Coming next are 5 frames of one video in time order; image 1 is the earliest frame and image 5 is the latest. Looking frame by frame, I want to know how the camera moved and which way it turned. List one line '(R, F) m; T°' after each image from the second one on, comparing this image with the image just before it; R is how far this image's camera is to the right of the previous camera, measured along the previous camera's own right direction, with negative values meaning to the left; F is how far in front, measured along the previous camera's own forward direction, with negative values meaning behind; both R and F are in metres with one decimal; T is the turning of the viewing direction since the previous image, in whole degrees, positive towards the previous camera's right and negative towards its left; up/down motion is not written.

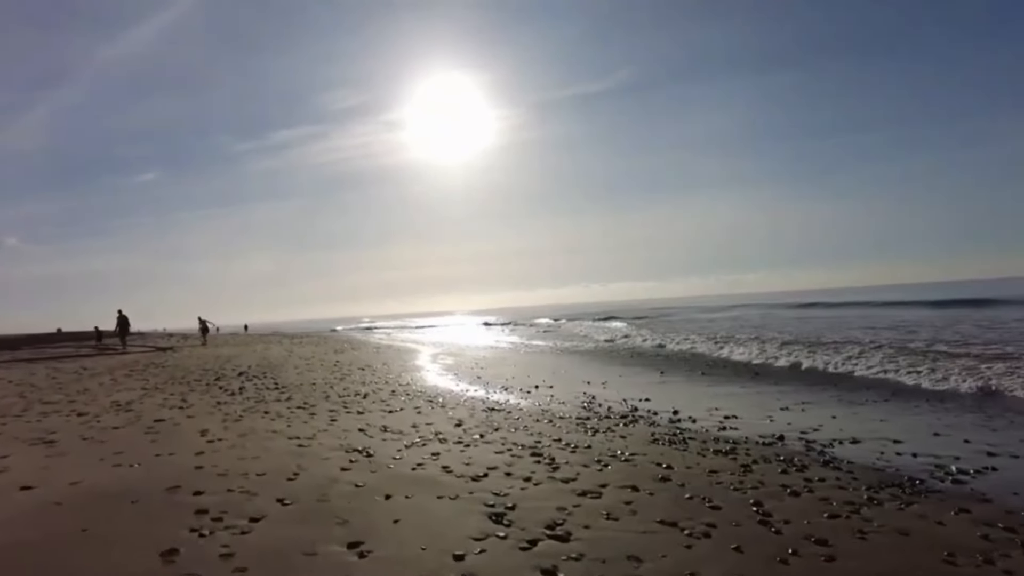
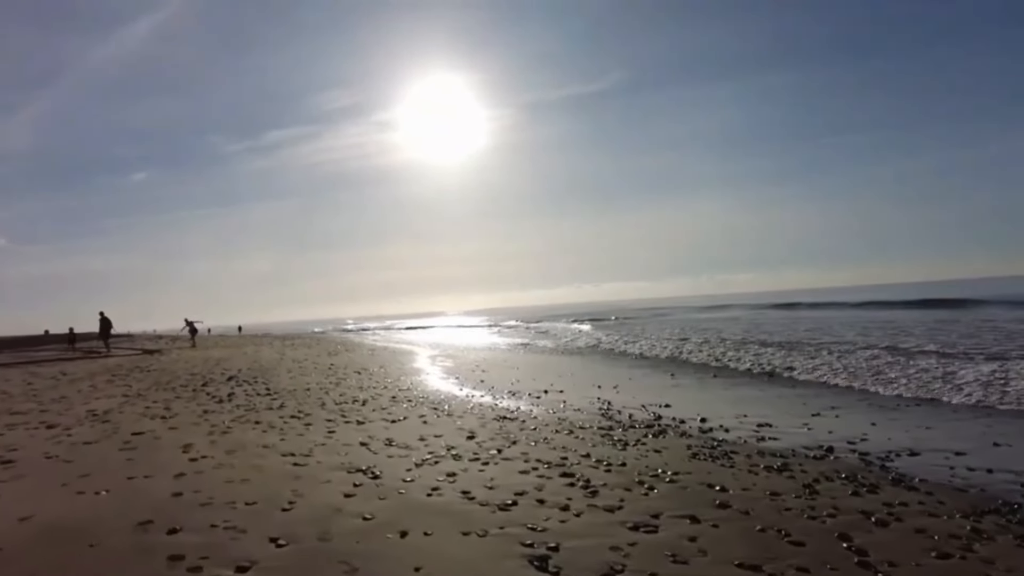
(-0.4, +1.1) m; +1°
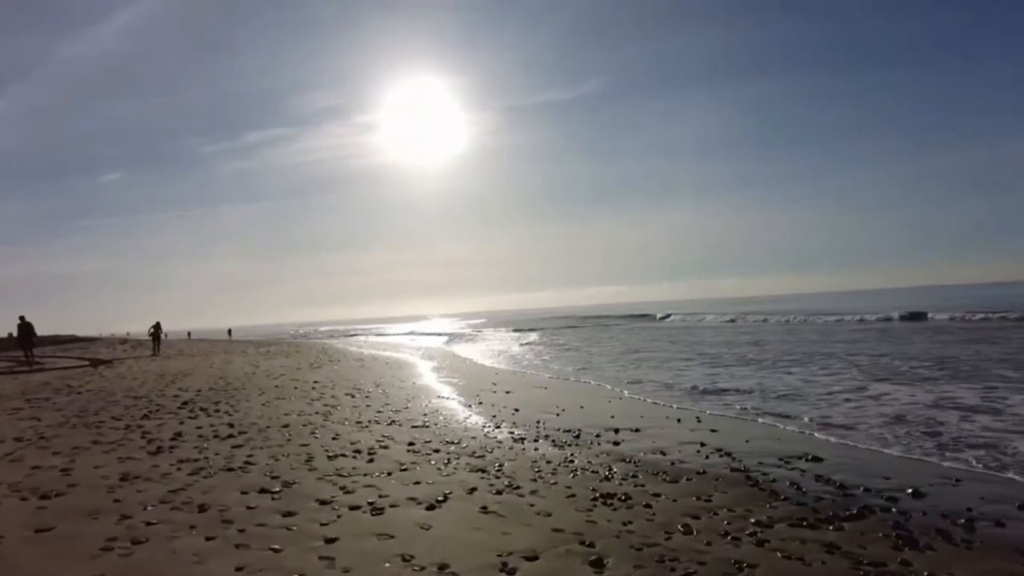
(-1.7, +4.9) m; +2°
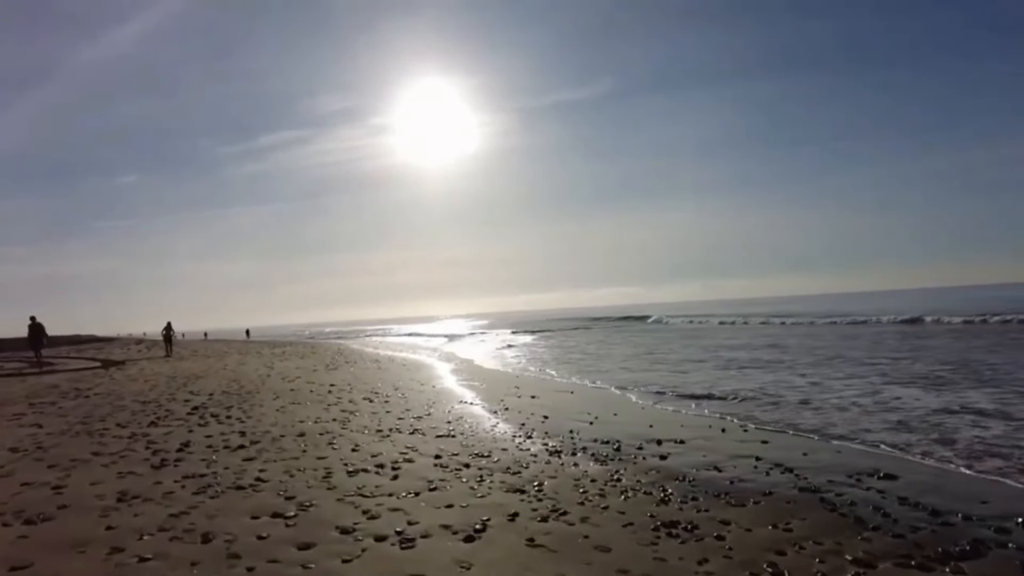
(-0.4, +1.0) m; -1°
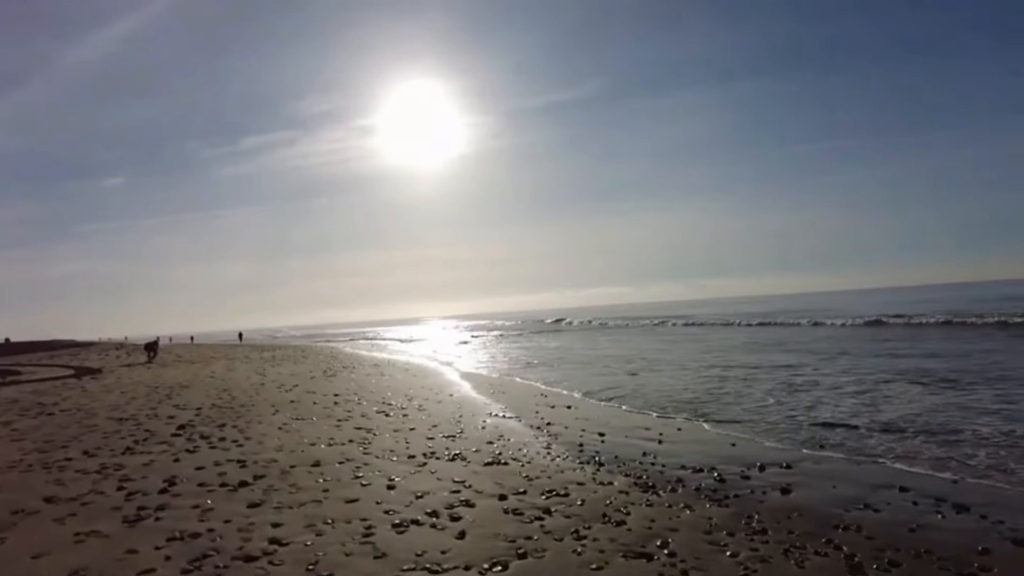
(-1.3, +2.4) m; +1°
